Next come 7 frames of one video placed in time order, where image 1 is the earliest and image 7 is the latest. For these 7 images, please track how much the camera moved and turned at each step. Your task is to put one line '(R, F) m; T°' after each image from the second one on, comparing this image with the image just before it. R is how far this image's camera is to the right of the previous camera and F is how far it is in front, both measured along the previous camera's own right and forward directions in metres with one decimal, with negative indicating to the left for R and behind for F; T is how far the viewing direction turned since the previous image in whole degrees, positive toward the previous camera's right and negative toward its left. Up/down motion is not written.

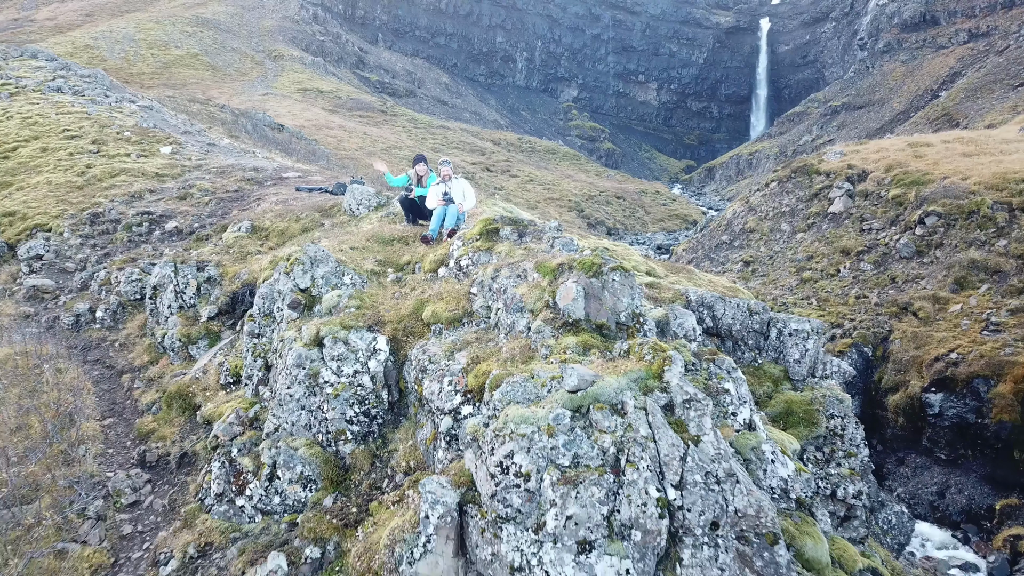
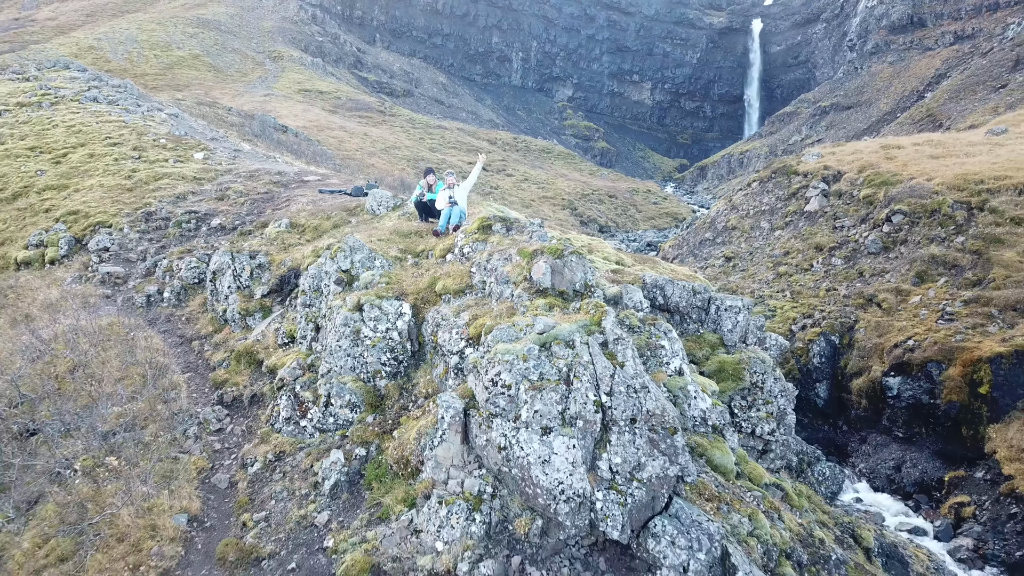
(+0.1, -2.2) m; 0°
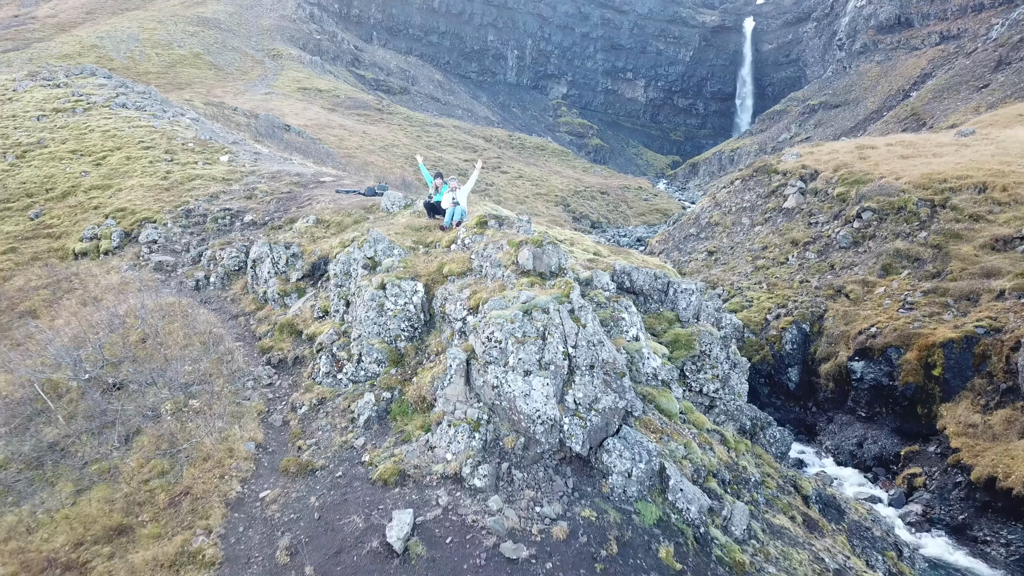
(+0.1, -2.3) m; 0°
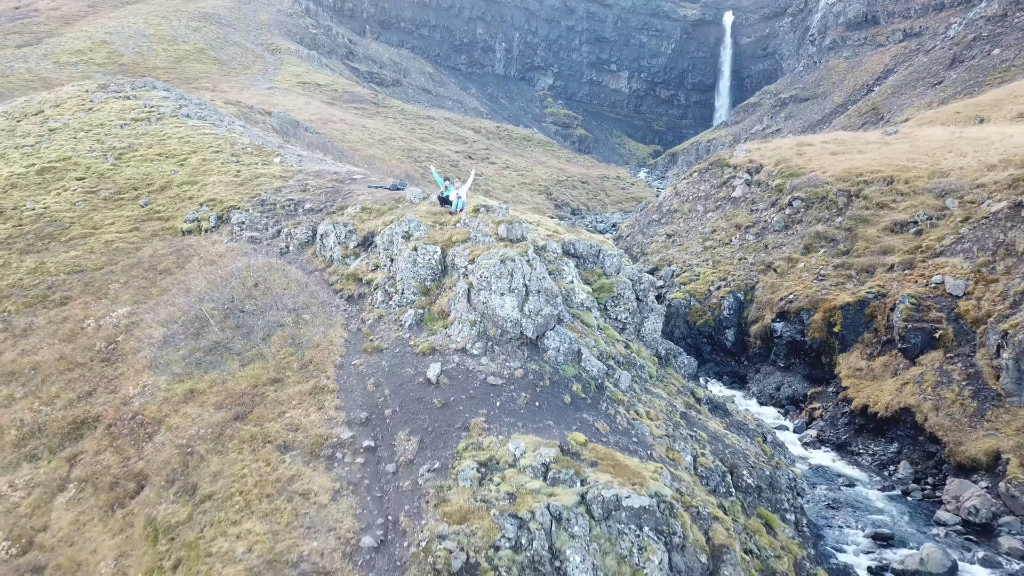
(+0.1, -6.8) m; +1°
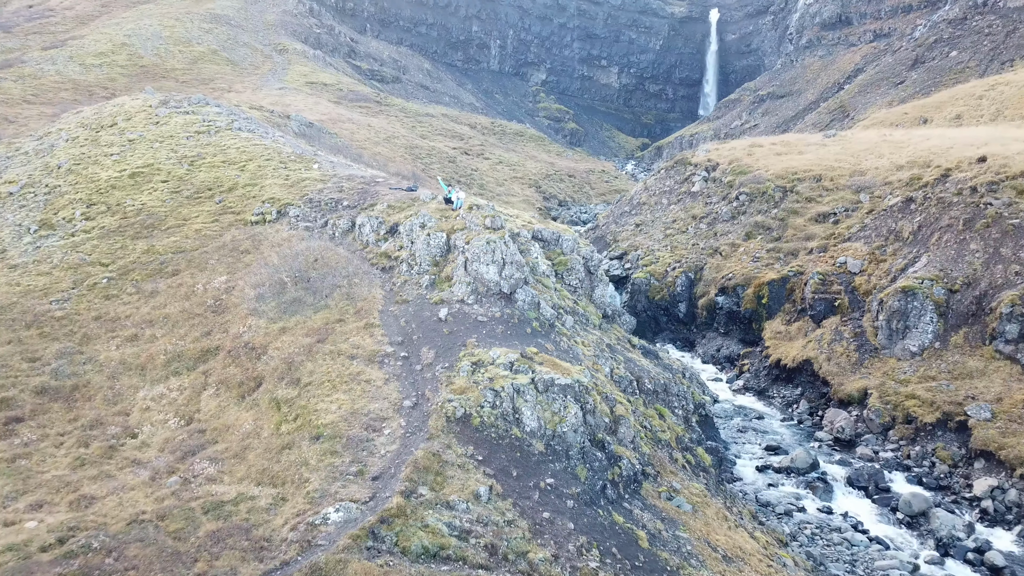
(+0.4, -8.0) m; 0°
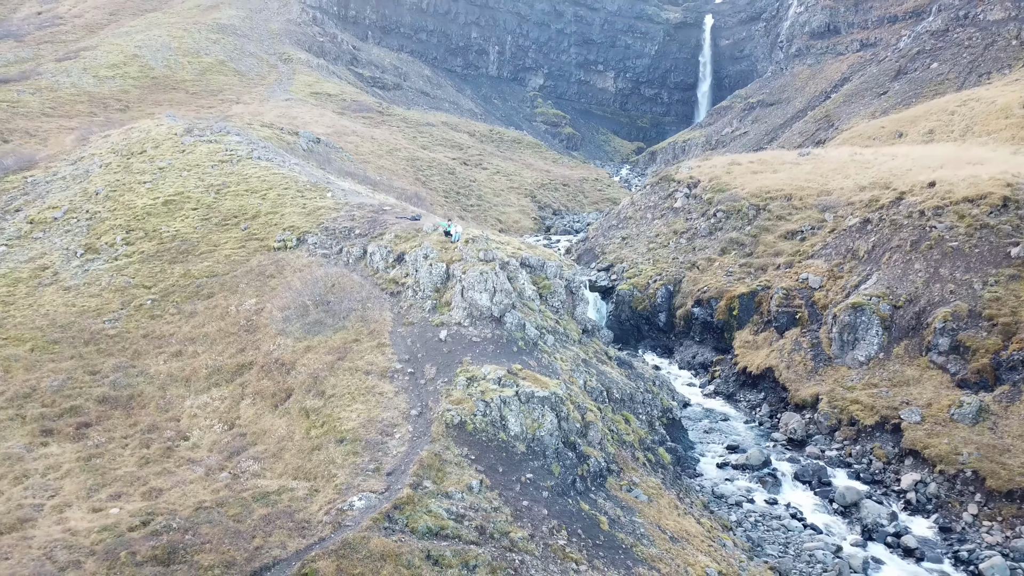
(+0.4, -4.2) m; 0°
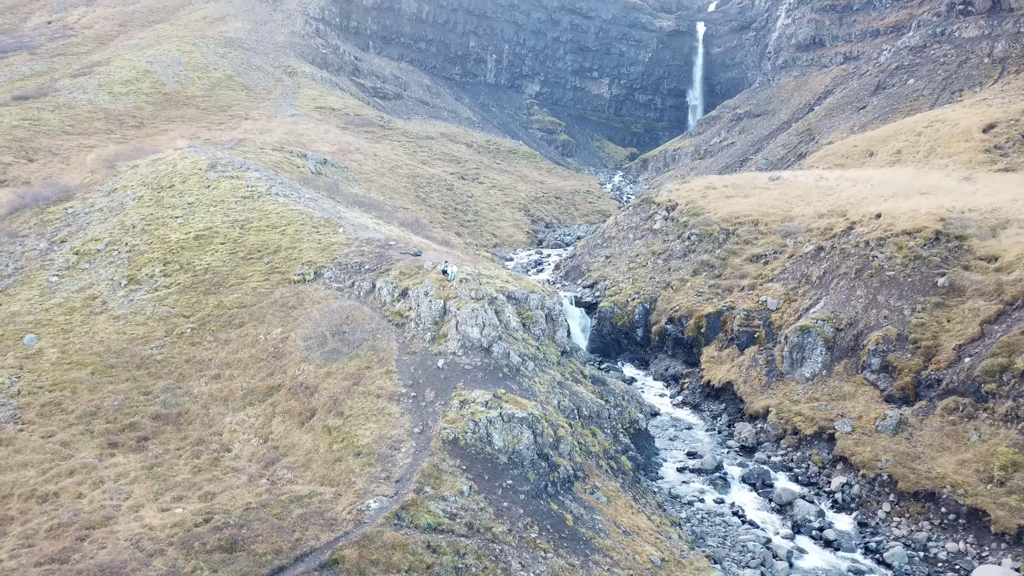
(+0.6, -5.4) m; 0°
